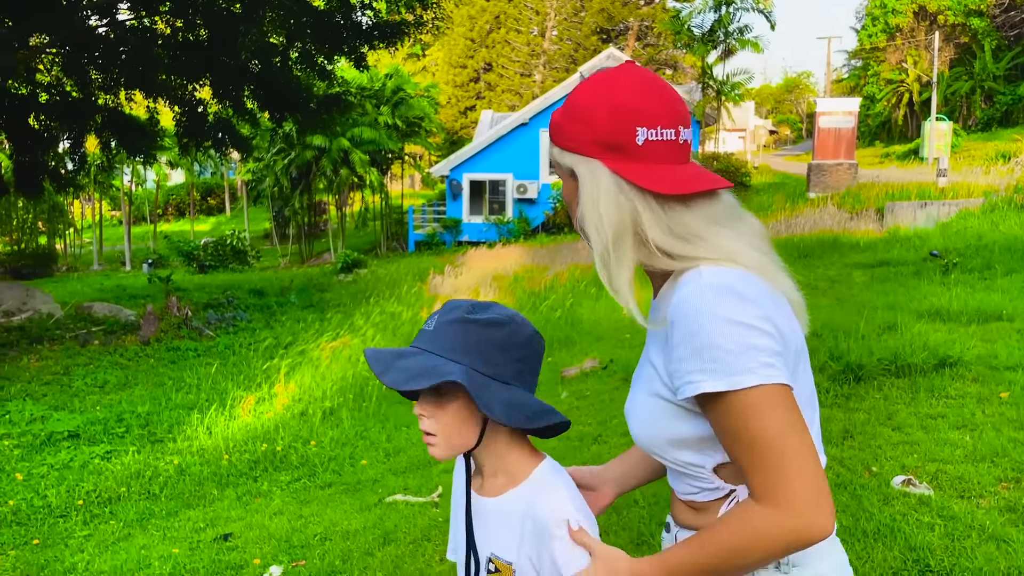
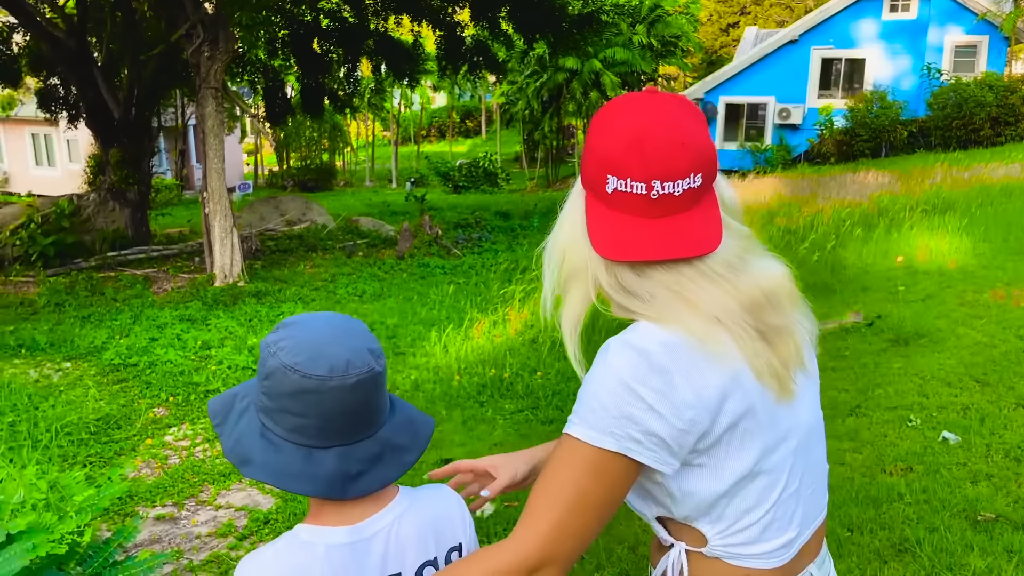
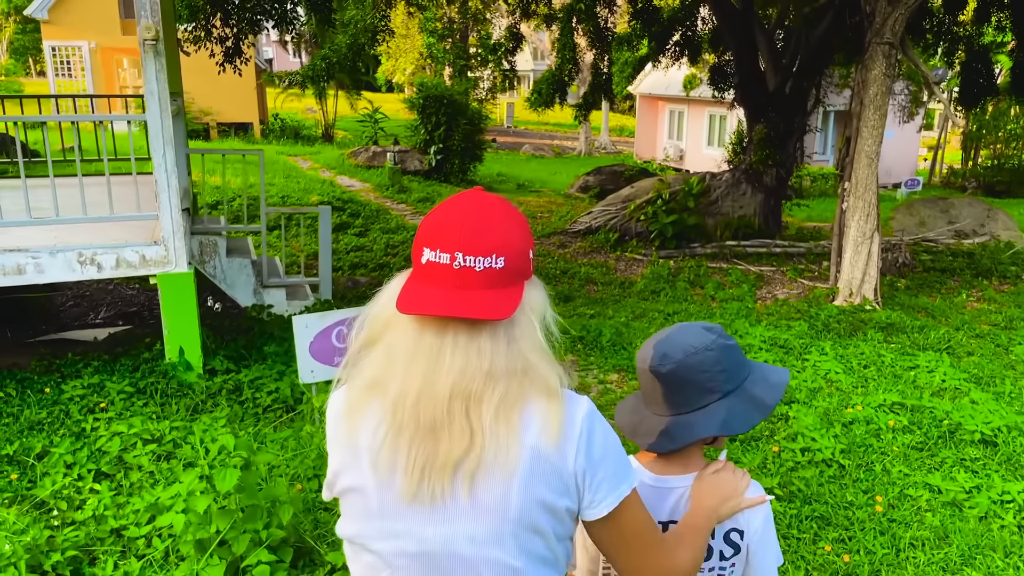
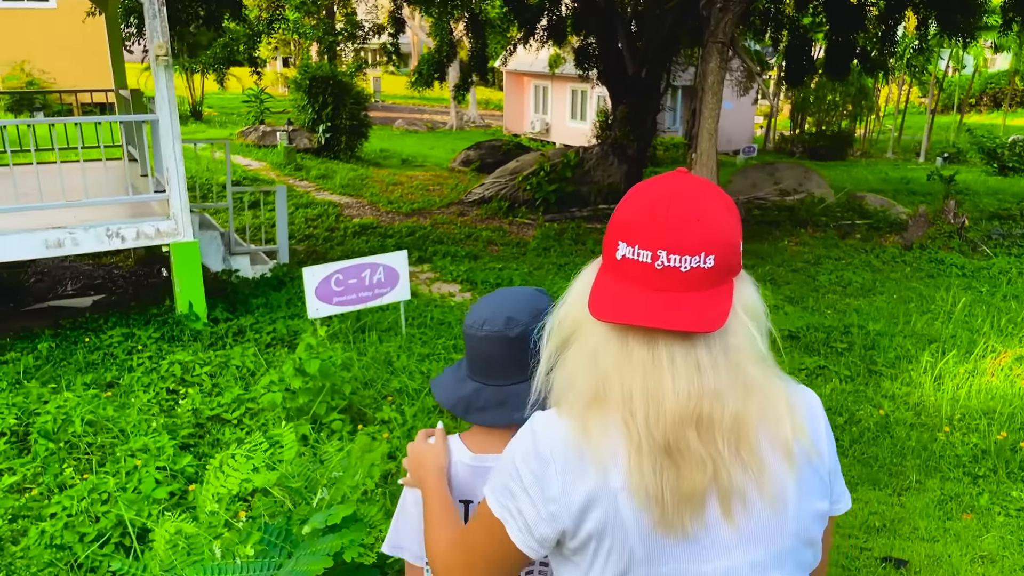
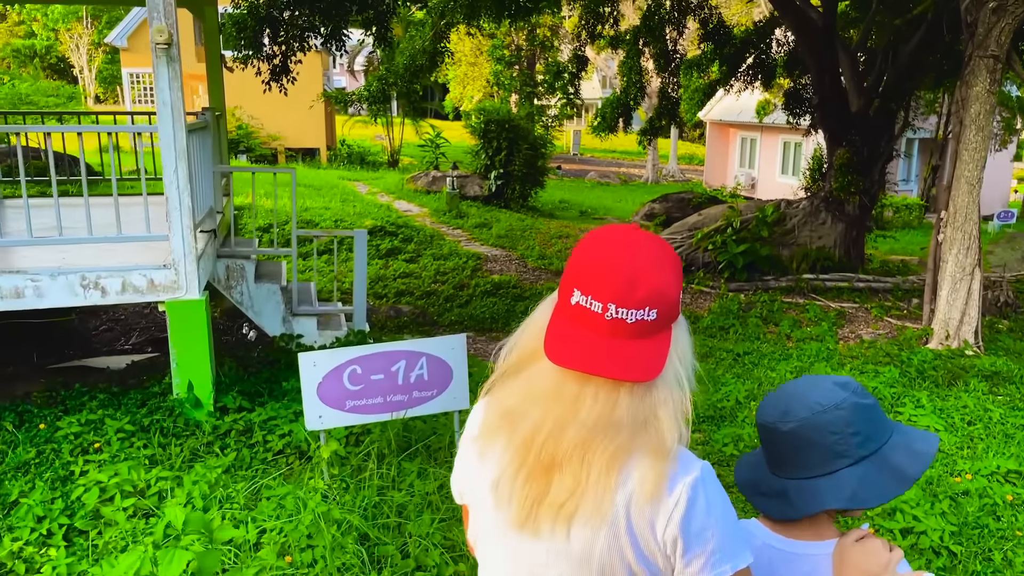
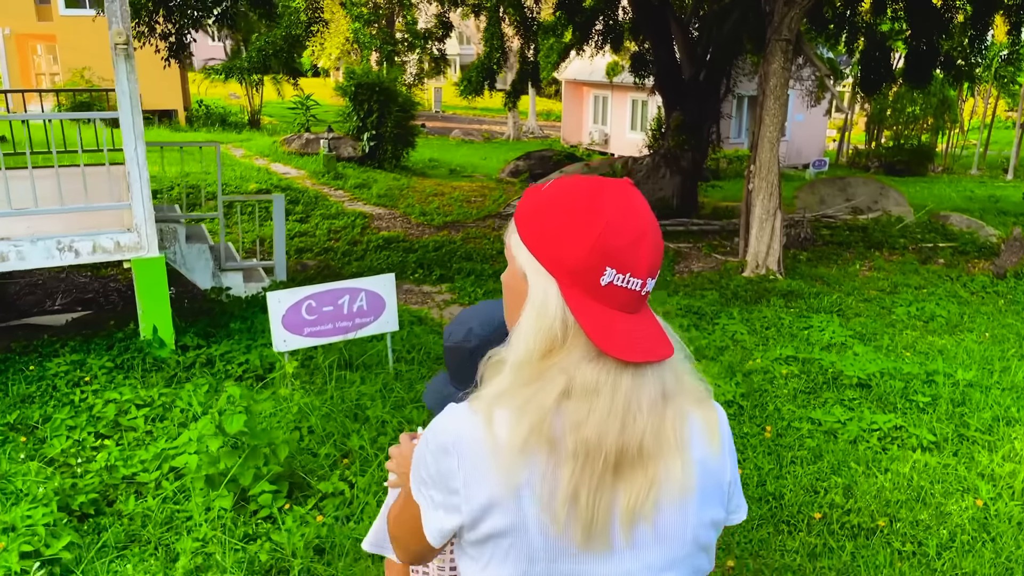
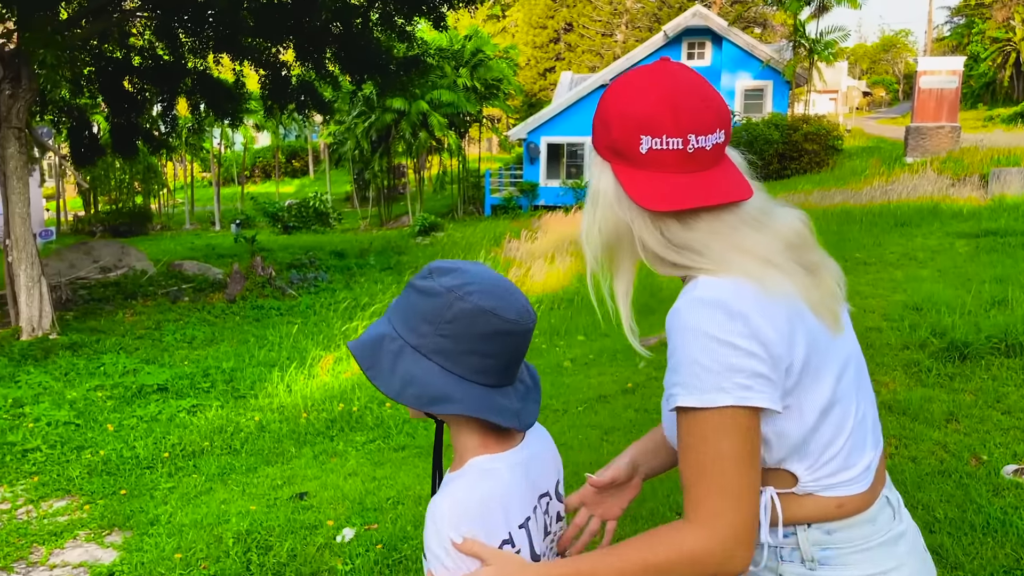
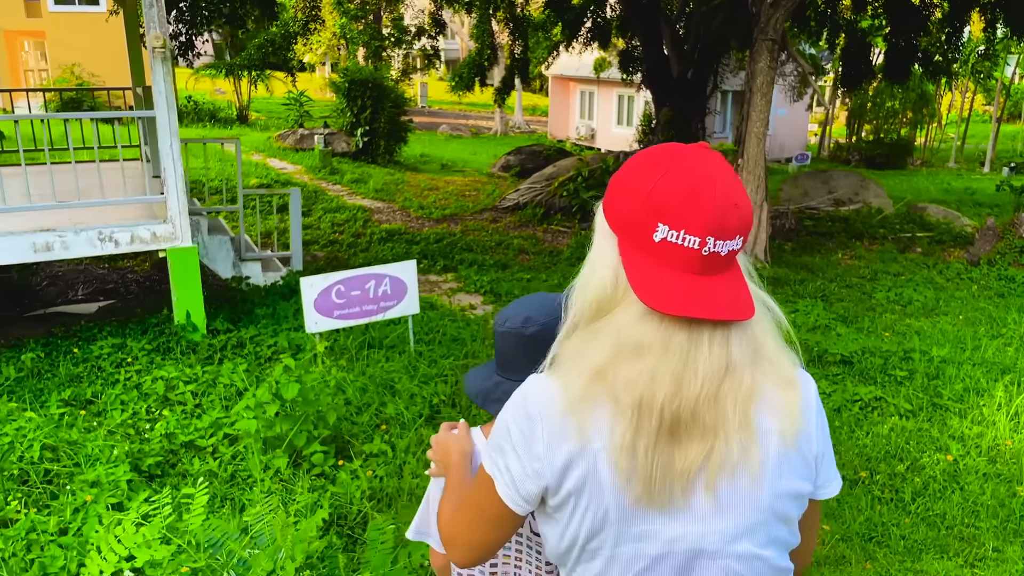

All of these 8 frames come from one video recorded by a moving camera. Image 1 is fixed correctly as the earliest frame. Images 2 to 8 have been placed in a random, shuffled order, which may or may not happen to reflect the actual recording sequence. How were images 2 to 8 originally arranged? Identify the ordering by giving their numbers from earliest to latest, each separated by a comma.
7, 2, 4, 8, 6, 3, 5
